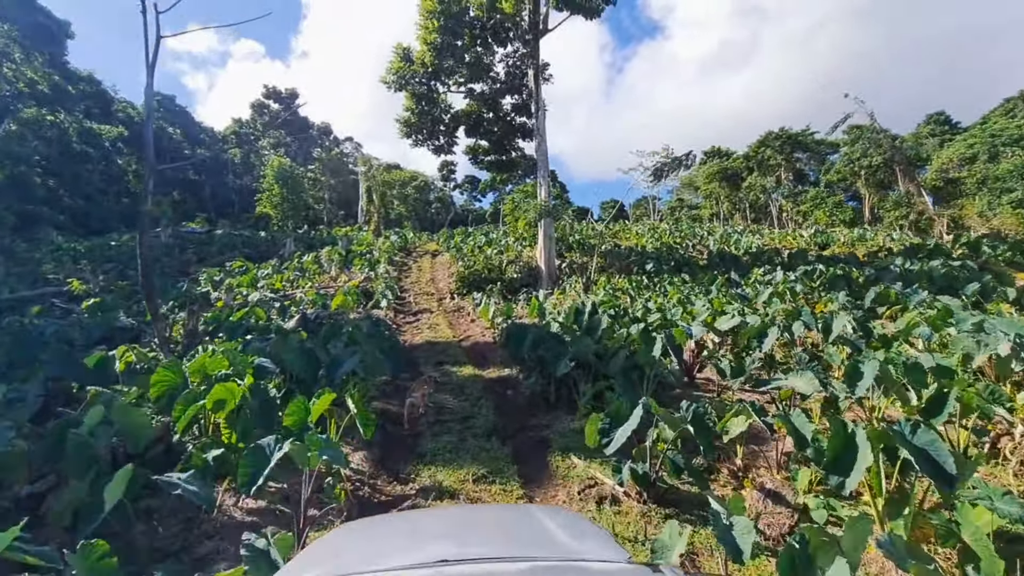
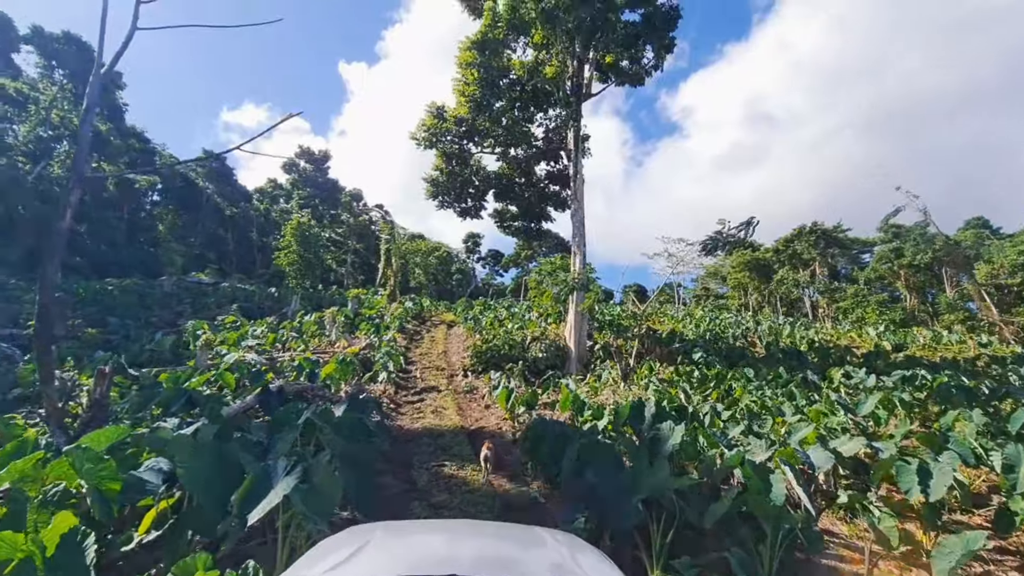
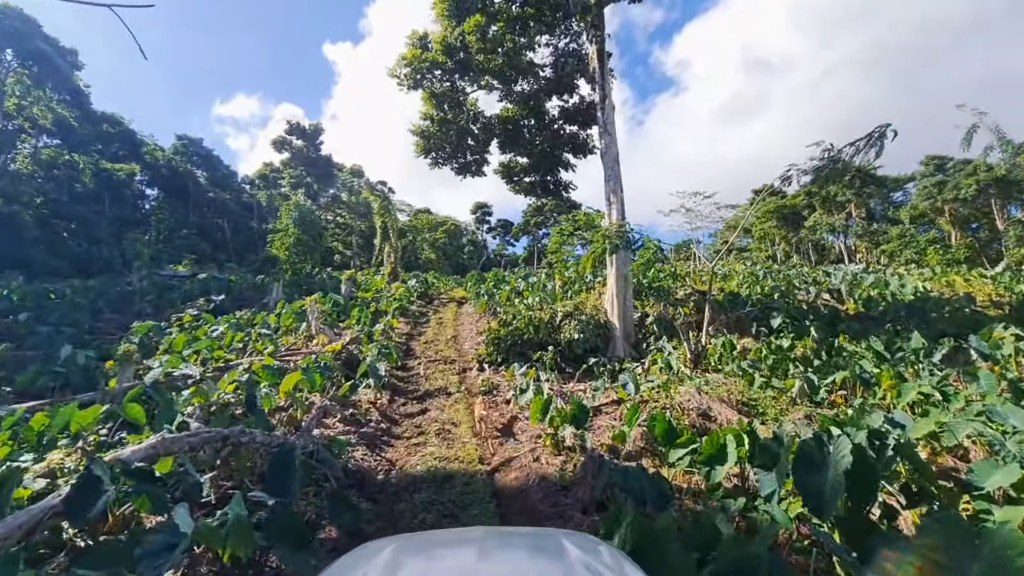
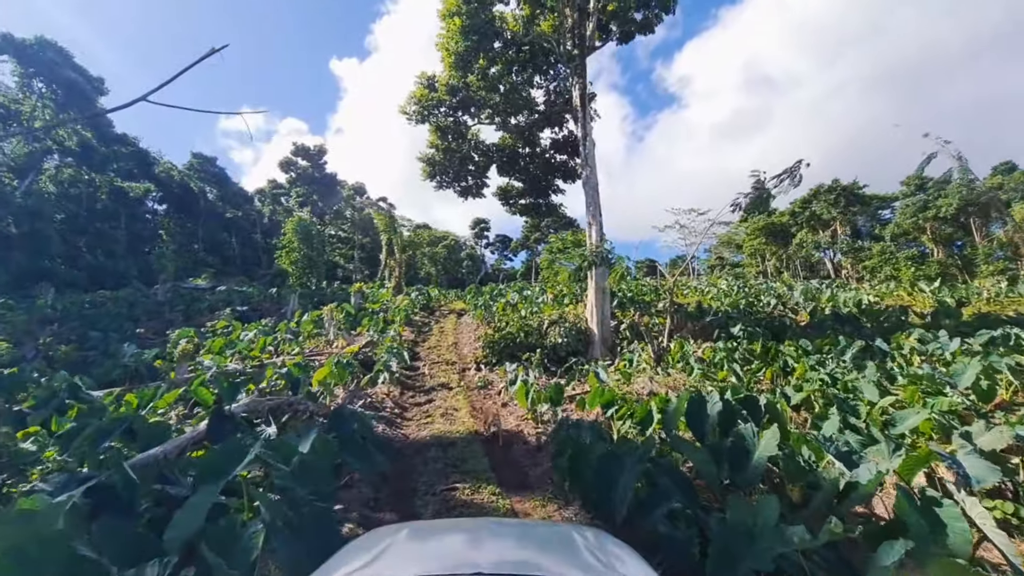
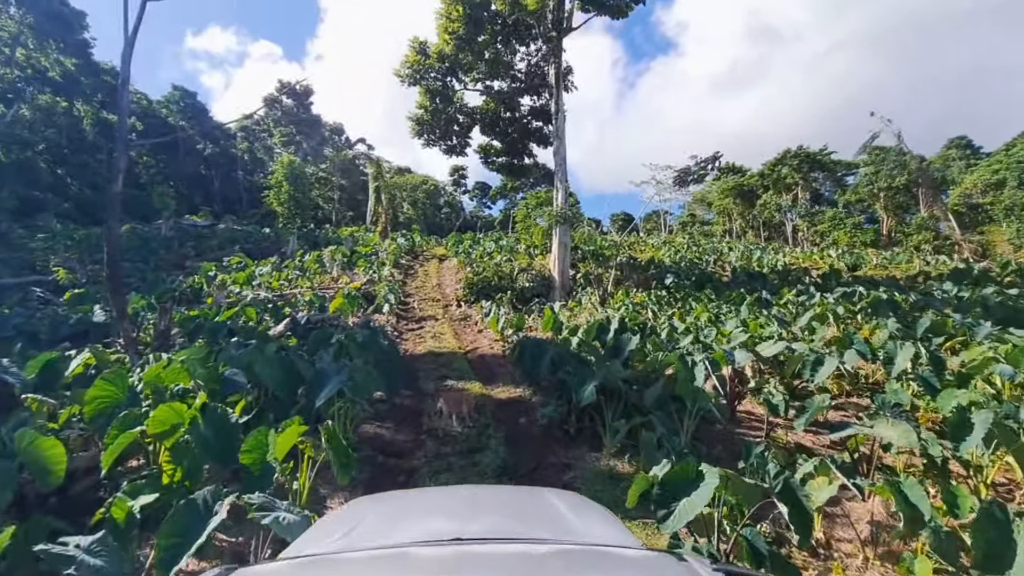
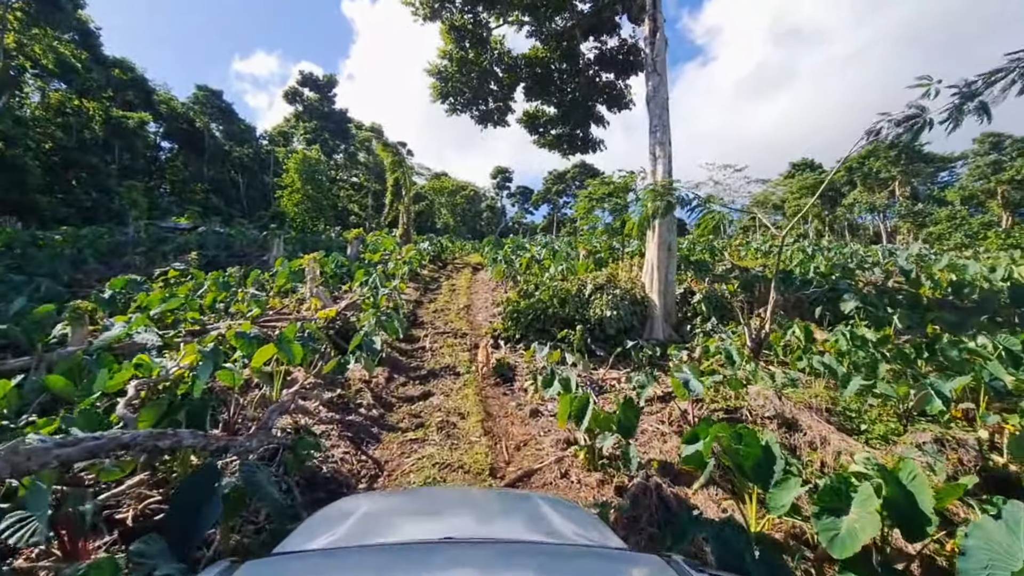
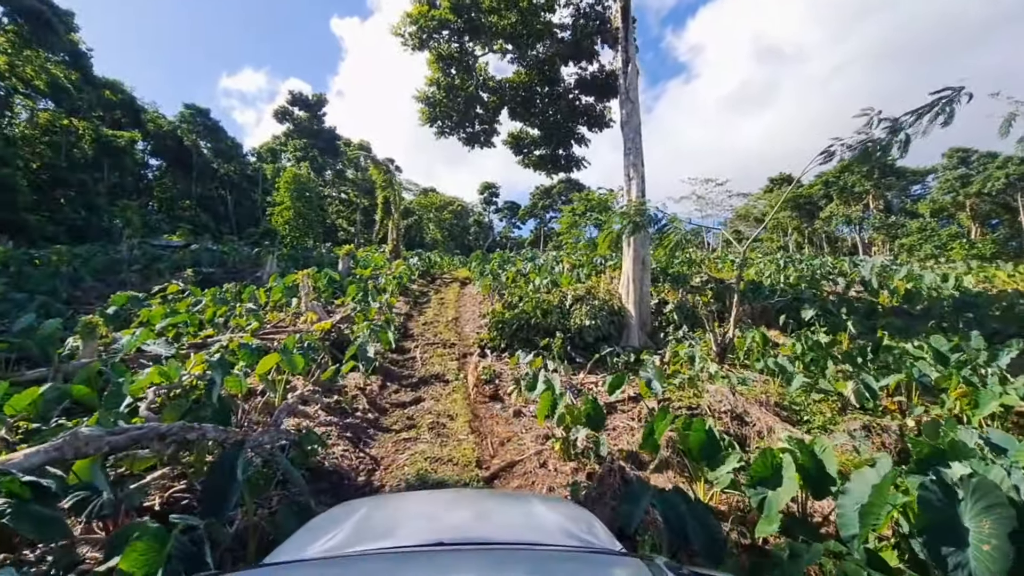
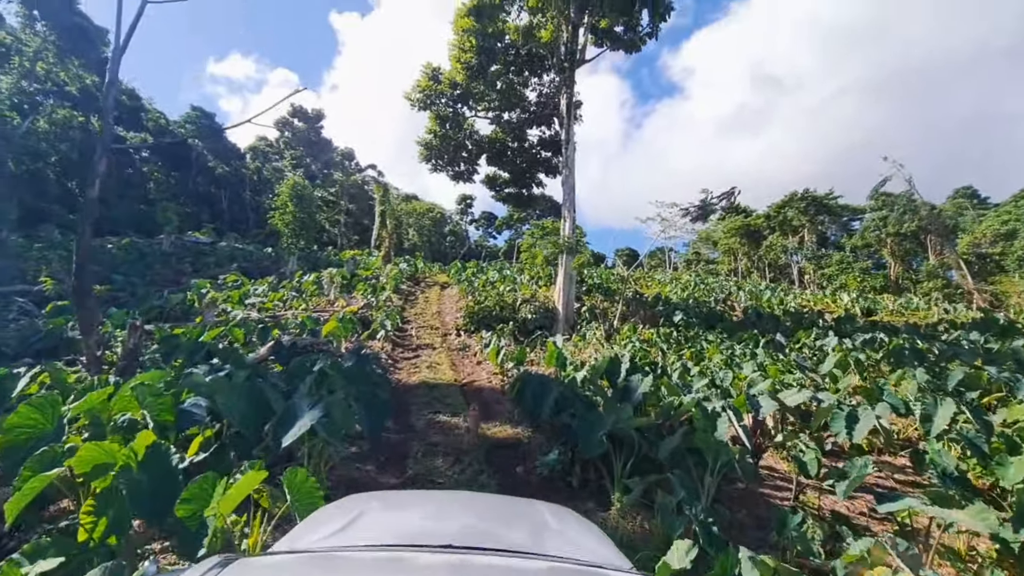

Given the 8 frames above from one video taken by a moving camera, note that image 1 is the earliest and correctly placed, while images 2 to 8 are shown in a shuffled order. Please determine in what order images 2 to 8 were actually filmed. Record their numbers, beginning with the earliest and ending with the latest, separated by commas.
5, 8, 2, 4, 3, 7, 6
